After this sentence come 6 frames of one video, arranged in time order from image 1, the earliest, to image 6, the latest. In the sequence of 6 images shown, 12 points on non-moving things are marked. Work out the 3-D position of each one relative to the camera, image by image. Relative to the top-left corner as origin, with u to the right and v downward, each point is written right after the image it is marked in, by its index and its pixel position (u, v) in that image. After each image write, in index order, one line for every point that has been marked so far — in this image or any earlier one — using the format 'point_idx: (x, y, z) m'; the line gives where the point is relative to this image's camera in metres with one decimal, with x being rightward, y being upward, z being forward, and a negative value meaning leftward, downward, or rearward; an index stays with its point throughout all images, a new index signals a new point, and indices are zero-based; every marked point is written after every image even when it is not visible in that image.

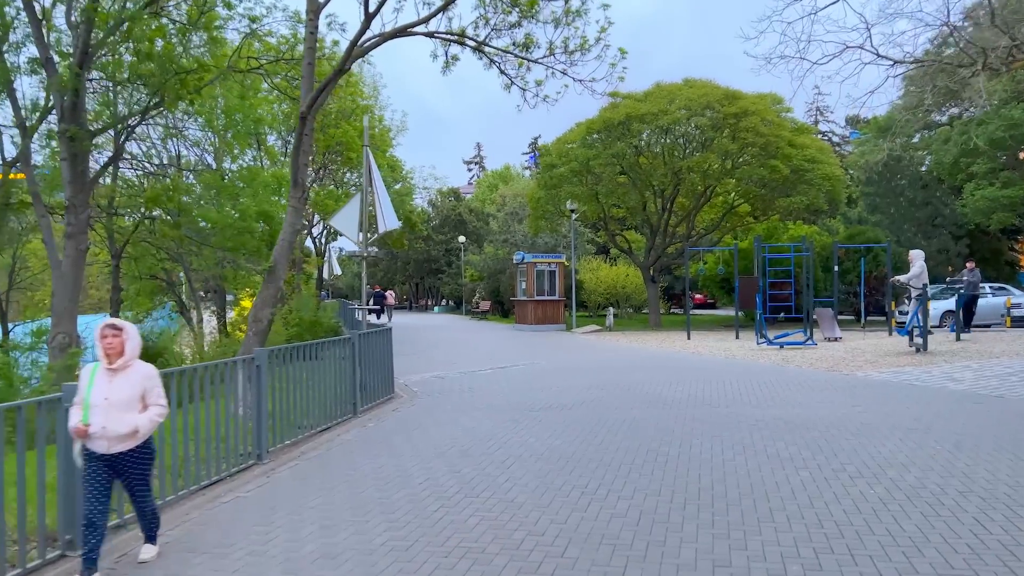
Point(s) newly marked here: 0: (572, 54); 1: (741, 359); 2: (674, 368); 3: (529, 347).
0: (+0.8, +3.0, +10.5) m
1: (+4.2, -1.3, +14.7) m
2: (+2.7, -1.3, +13.6) m
3: (+0.4, -1.4, +19.6) m
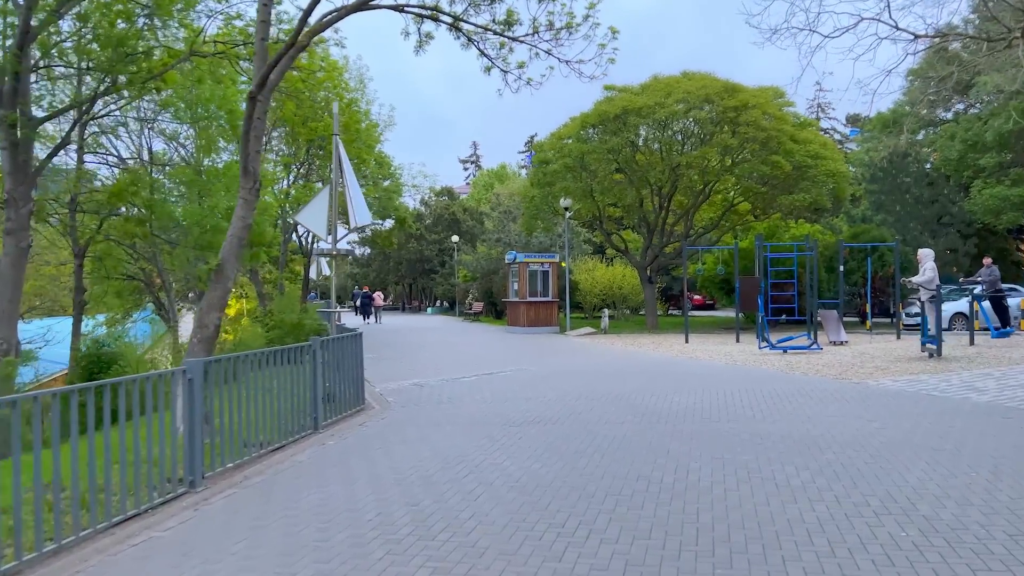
0: (+0.5, +3.0, +9.5) m
1: (+4.0, -1.3, +13.8) m
2: (+2.5, -1.4, +12.6) m
3: (+0.2, -1.4, +18.7) m
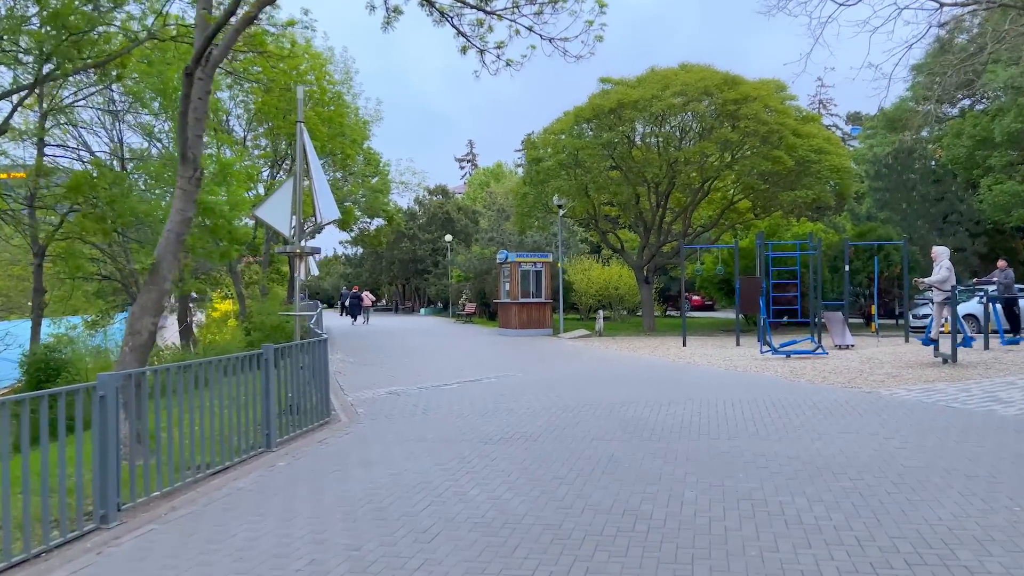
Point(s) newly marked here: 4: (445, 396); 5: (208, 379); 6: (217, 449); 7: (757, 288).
0: (+0.3, +3.0, +8.7) m
1: (+3.7, -1.3, +12.9) m
2: (+2.3, -1.4, +11.8) m
3: (-0.1, -1.5, +17.8) m
4: (-1.0, -1.5, +11.4) m
5: (-2.6, -0.8, +6.8) m
6: (-2.6, -1.4, +7.0) m
7: (+5.3, 0.0, +17.4) m
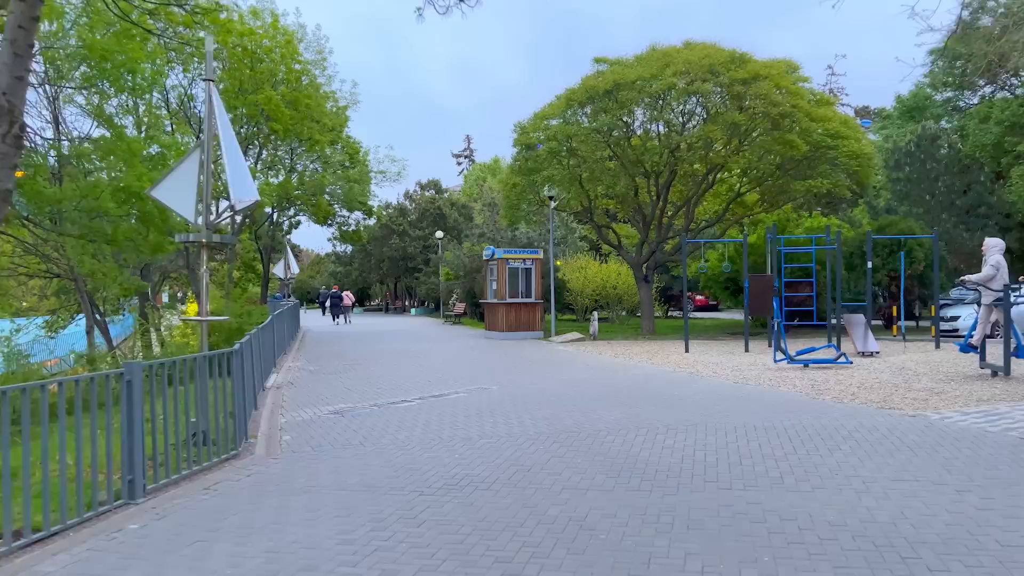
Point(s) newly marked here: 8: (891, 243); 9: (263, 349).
0: (-0.1, +3.0, +6.7) m
1: (+3.3, -1.3, +11.0) m
2: (+1.9, -1.4, +9.8) m
3: (-0.5, -1.4, +15.9) m
4: (-1.3, -1.5, +9.4) m
5: (-3.0, -0.7, +4.8) m
6: (-3.0, -1.4, +5.1) m
7: (+4.9, 0.0, +15.5) m
8: (+9.3, +1.1, +19.8) m
9: (-4.1, -1.0, +13.3) m
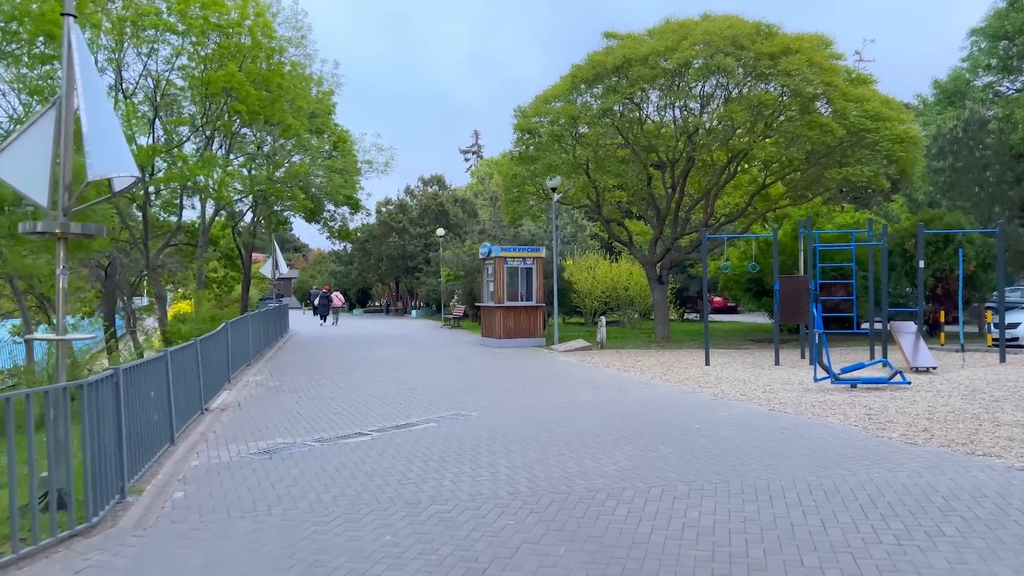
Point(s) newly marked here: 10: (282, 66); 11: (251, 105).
0: (-0.4, +3.0, +4.6) m
1: (+3.1, -1.4, +8.8) m
2: (+1.6, -1.4, +7.7) m
3: (-0.6, -1.5, +13.8) m
4: (-1.6, -1.6, +7.4) m
5: (-3.3, -0.8, +2.8) m
6: (-3.3, -1.4, +3.0) m
7: (+4.8, 0.0, +13.3) m
8: (+9.3, +1.0, +17.6) m
9: (-4.3, -1.0, +11.3) m
10: (-5.0, +4.8, +17.7) m
11: (-5.4, +3.8, +16.6) m
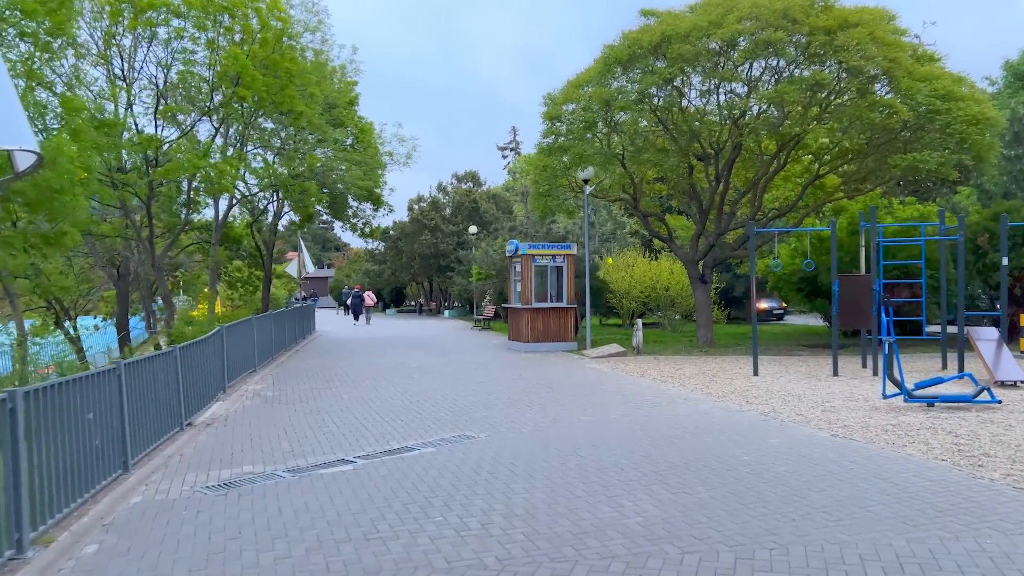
0: (-0.5, +2.9, +3.3) m
1: (+3.2, -1.4, +7.3) m
2: (+1.7, -1.4, +6.2) m
3: (-0.2, -1.5, +12.5) m
4: (-1.5, -1.6, +6.1) m
5: (-3.5, -0.8, +1.6) m
6: (-3.5, -1.5, +1.8) m
7: (+5.1, 0.0, +11.7) m
8: (+9.8, +1.0, +15.7) m
9: (-4.0, -1.1, +10.1) m
10: (-4.5, +4.8, +16.6) m
11: (-4.9, +3.8, +15.5) m
